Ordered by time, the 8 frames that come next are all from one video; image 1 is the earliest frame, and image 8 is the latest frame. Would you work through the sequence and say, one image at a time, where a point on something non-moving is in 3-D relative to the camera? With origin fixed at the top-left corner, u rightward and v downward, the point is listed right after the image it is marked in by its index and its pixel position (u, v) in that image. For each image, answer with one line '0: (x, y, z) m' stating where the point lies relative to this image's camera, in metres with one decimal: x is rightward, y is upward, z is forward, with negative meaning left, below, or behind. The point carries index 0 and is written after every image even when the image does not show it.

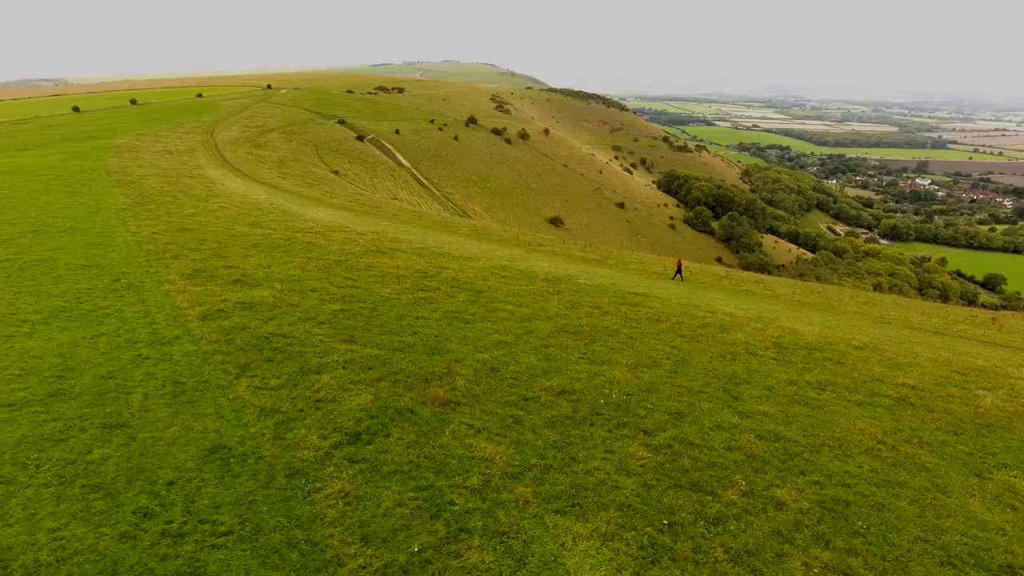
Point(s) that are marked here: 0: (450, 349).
0: (-1.8, -1.8, +18.9) m
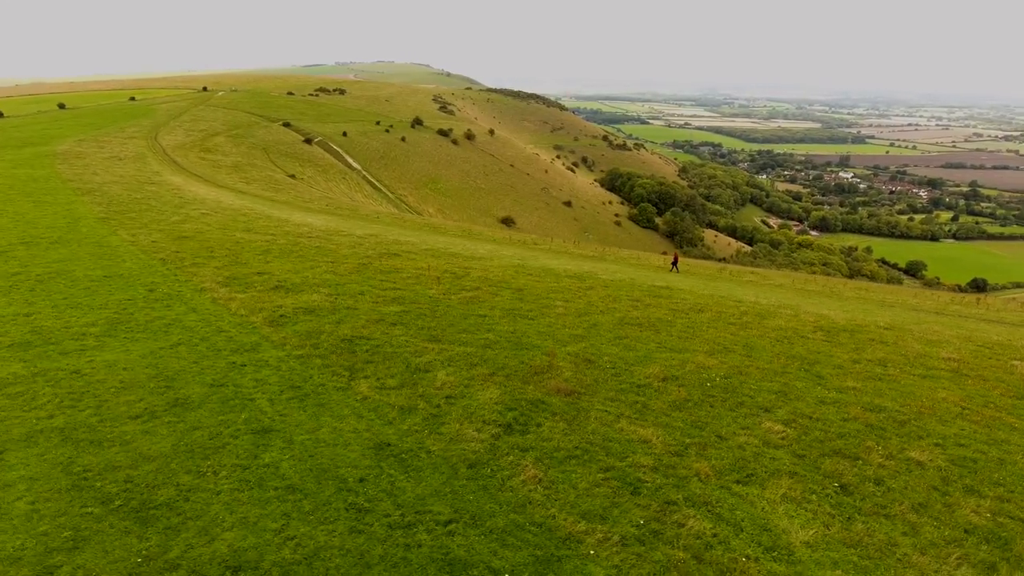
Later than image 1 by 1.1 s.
0: (+0.7, -1.7, +19.6) m
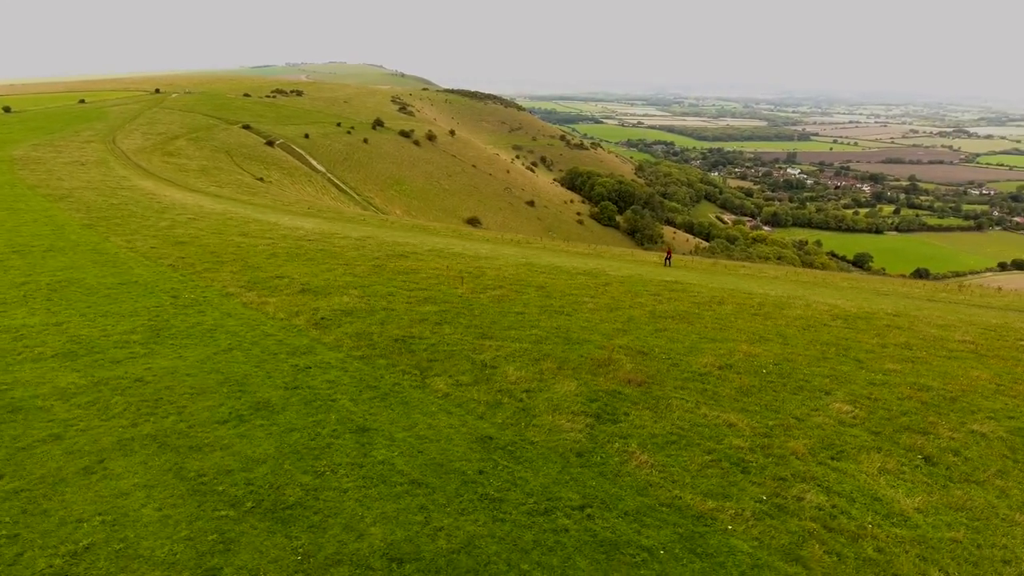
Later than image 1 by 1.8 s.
0: (+2.3, -1.6, +20.2) m
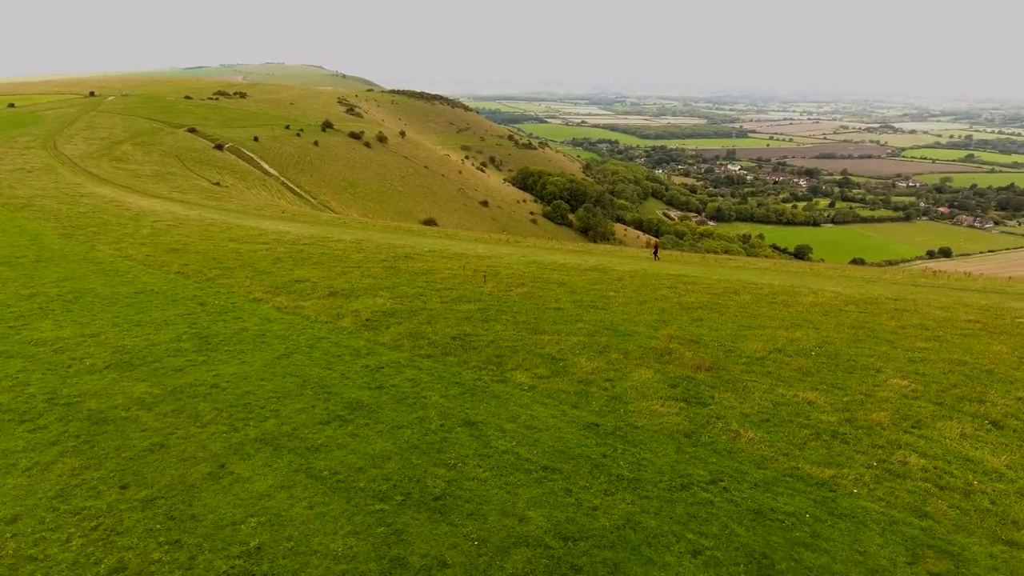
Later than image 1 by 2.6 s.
0: (+3.9, -1.3, +21.0) m
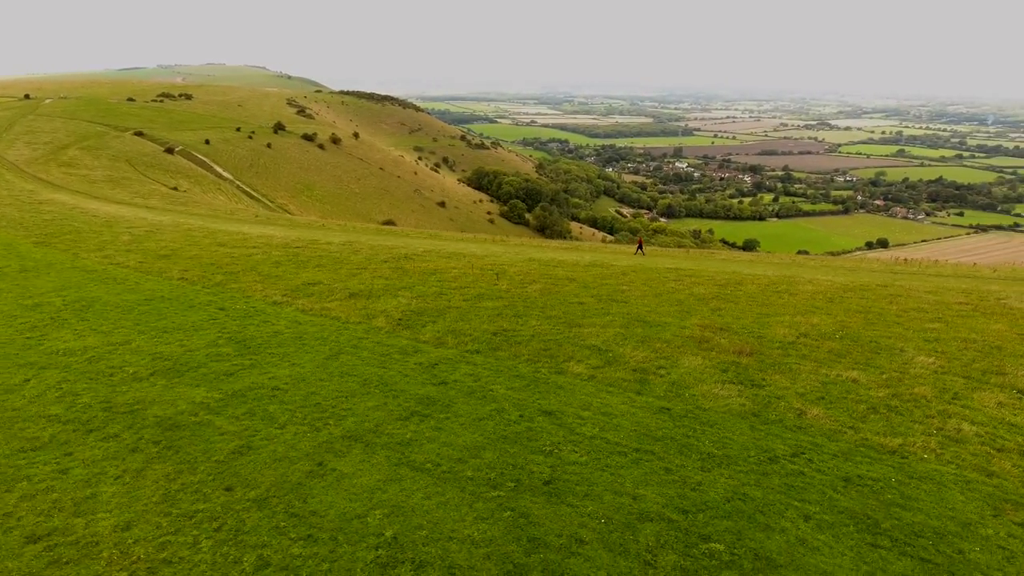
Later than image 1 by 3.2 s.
0: (+5.0, -1.1, +21.9) m
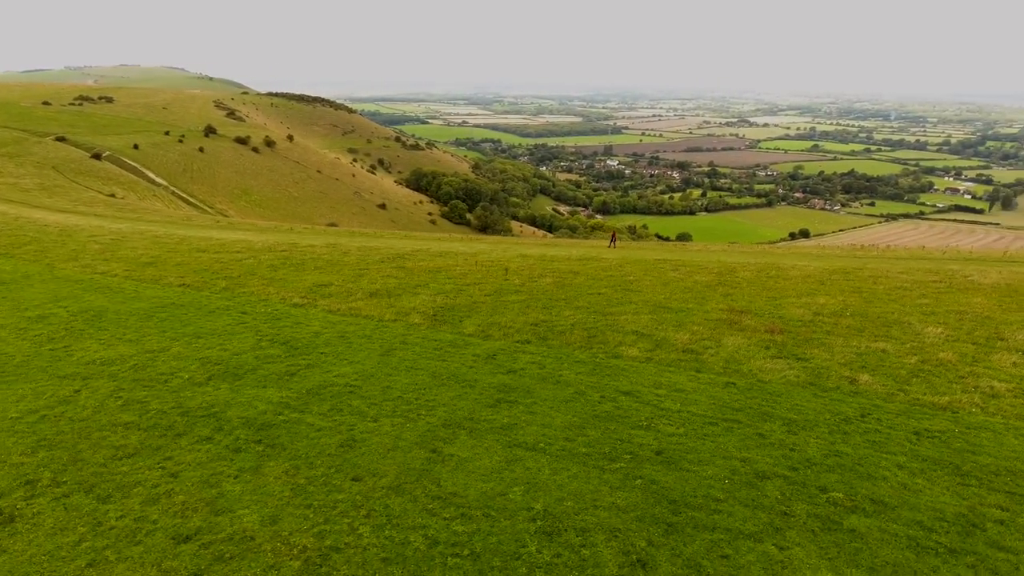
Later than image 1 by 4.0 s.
0: (+6.1, -0.7, +23.2) m
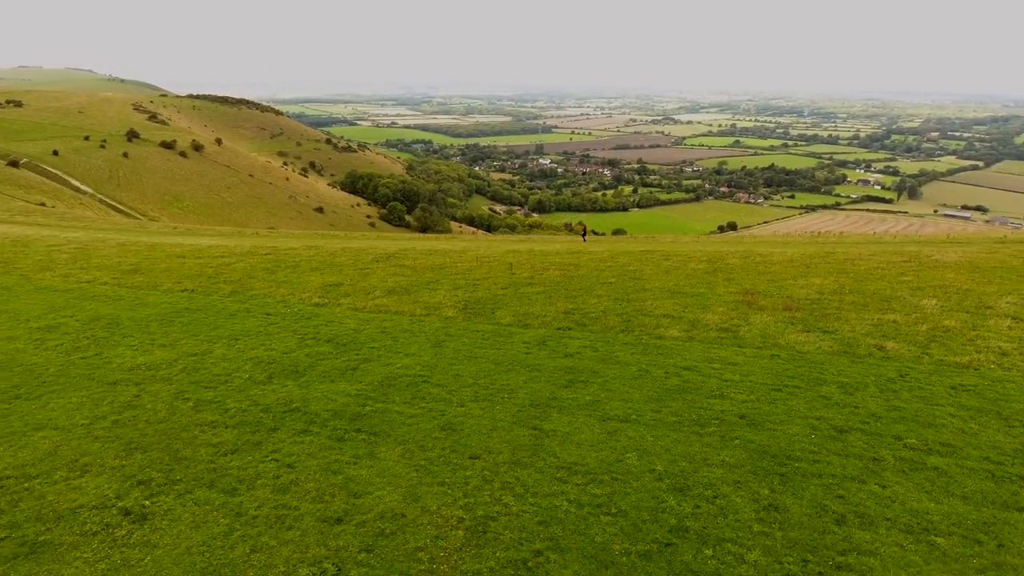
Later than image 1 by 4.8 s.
0: (+7.1, -0.1, +24.8) m
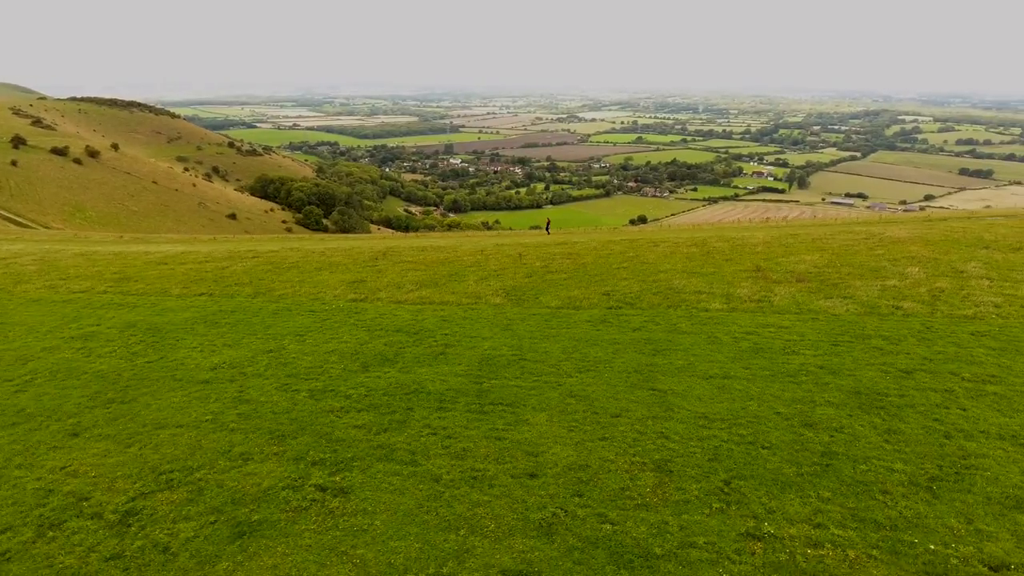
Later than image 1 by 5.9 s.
0: (+8.3, +0.7, +27.4) m
